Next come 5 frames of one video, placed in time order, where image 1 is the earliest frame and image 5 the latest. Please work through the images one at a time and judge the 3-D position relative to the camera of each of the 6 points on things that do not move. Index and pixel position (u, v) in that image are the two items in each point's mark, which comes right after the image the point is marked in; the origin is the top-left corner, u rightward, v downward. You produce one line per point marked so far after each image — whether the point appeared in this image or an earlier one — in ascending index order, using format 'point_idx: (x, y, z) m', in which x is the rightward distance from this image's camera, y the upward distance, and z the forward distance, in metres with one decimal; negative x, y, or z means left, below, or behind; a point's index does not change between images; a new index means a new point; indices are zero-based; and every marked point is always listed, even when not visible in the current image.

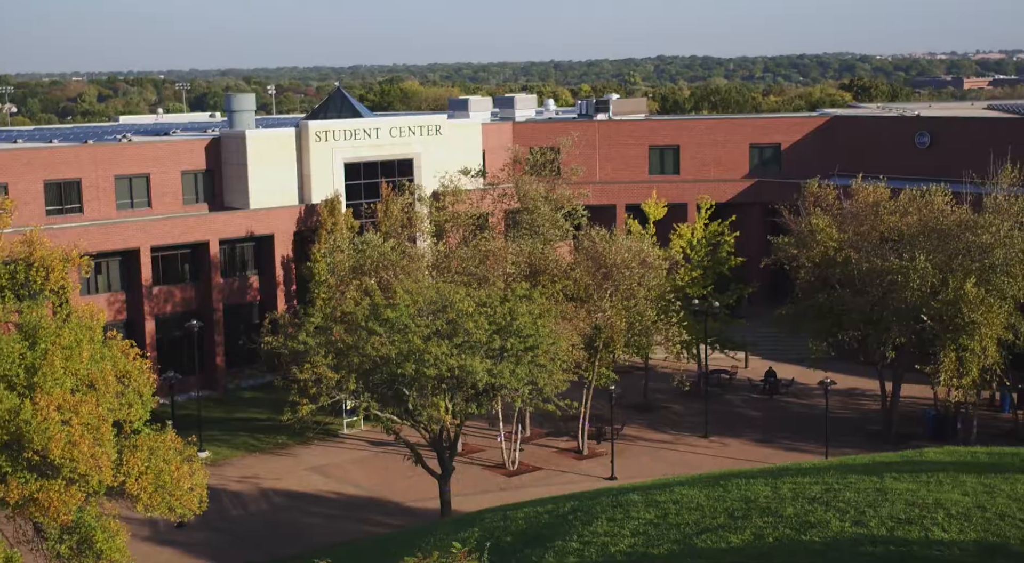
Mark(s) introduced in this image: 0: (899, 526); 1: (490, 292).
0: (+4.4, -2.7, +10.6) m
1: (-0.4, -0.2, +19.7) m
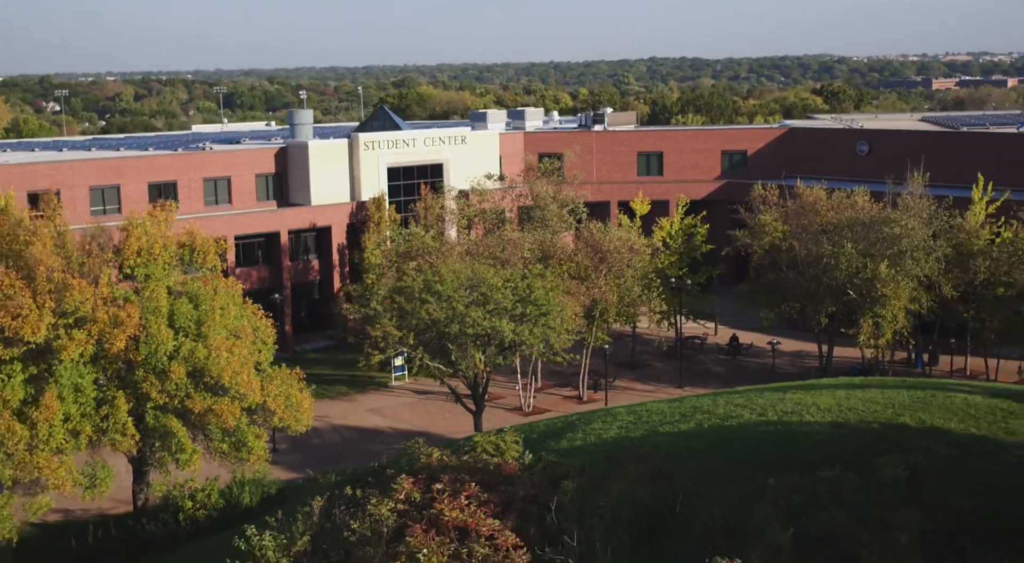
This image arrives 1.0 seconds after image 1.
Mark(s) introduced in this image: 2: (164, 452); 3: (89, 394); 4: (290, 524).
0: (+5.0, -2.3, +16.7) m
1: (+0.1, +0.3, +25.7) m
2: (-7.3, -3.6, +19.8) m
3: (-8.7, -2.3, +18.9) m
4: (-3.3, -3.6, +13.8) m
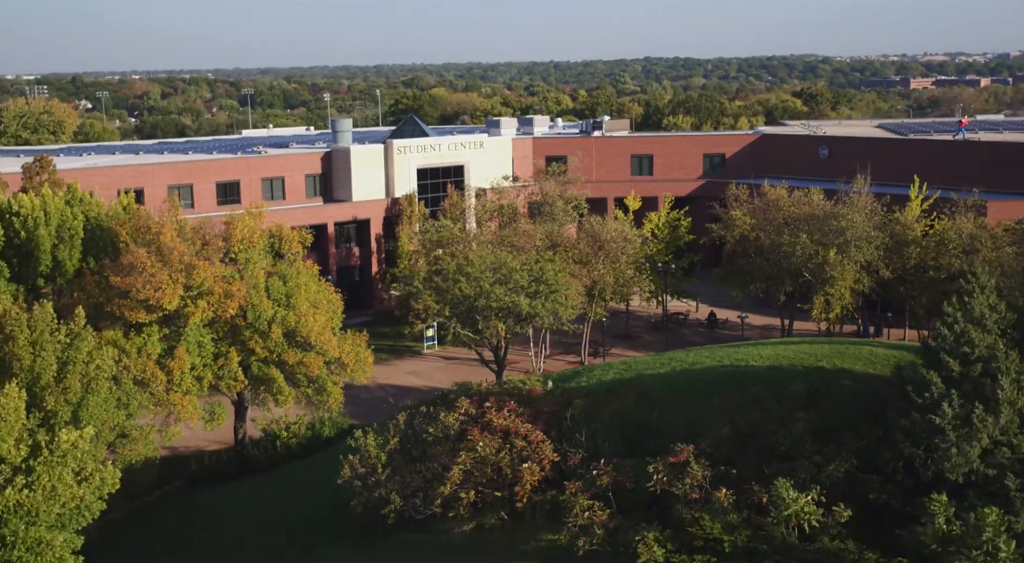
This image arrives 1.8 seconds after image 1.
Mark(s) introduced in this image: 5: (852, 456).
0: (+5.5, -1.9, +22.5) m
1: (+0.6, +0.9, +31.5) m
2: (-6.8, -3.1, +25.6) m
3: (-8.1, -1.8, +24.7) m
4: (-2.8, -3.2, +19.5) m
5: (+6.0, -3.0, +16.2) m
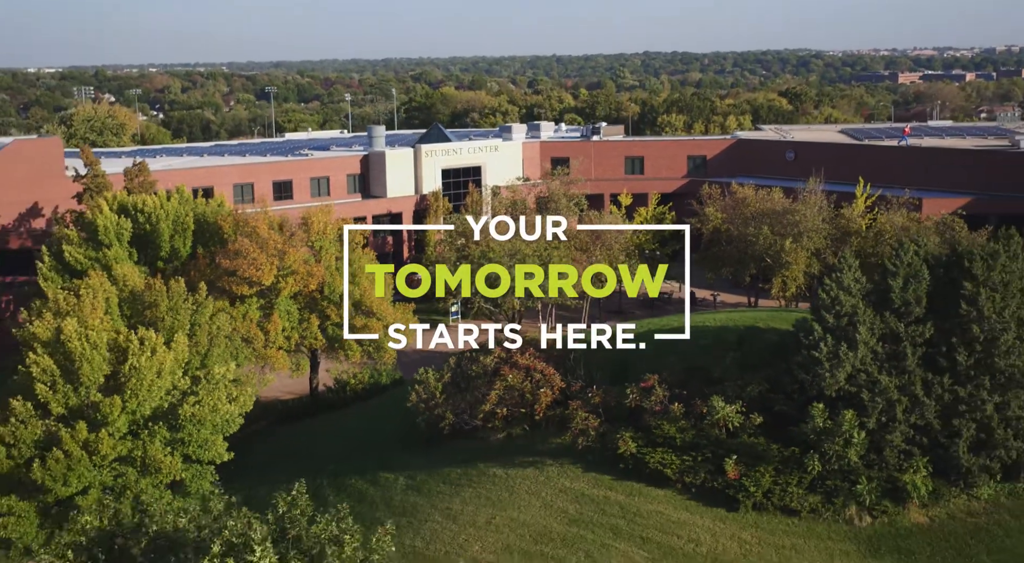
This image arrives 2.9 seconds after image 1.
0: (+6.1, -1.3, +29.9) m
1: (+1.1, +1.6, +38.8) m
2: (-6.3, -2.4, +33.0) m
3: (-7.6, -1.2, +32.1) m
4: (-2.2, -2.7, +26.9) m
5: (+6.5, -2.6, +23.6) m
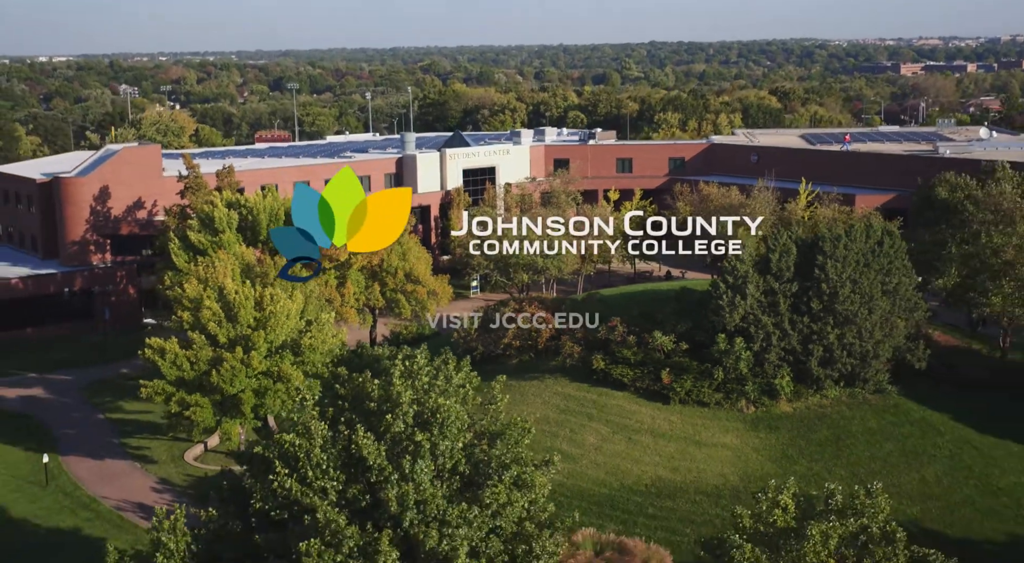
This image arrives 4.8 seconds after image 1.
0: (+6.5, -0.2, +41.5) m
1: (+1.6, +2.8, +50.4) m
2: (-5.8, -1.3, +44.7) m
3: (-7.1, -0.1, +43.8) m
4: (-1.8, -1.6, +38.6) m
5: (+6.9, -1.6, +35.2) m
